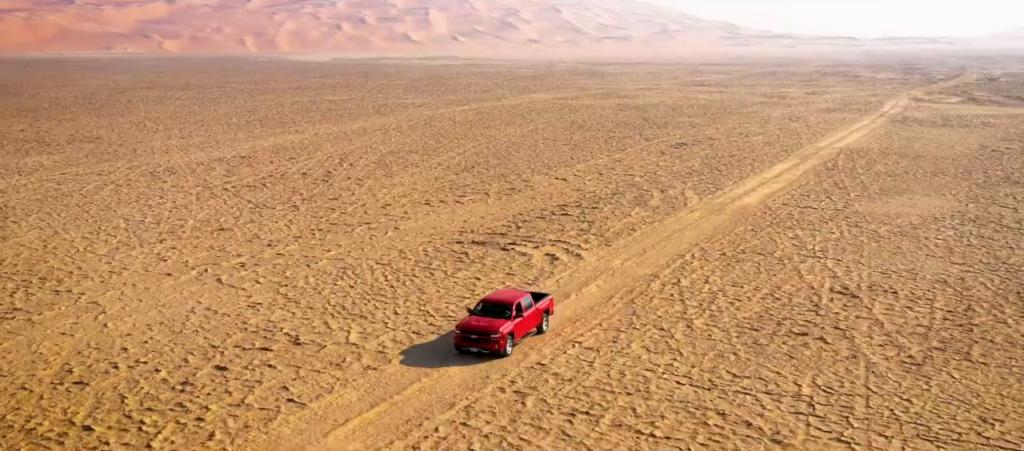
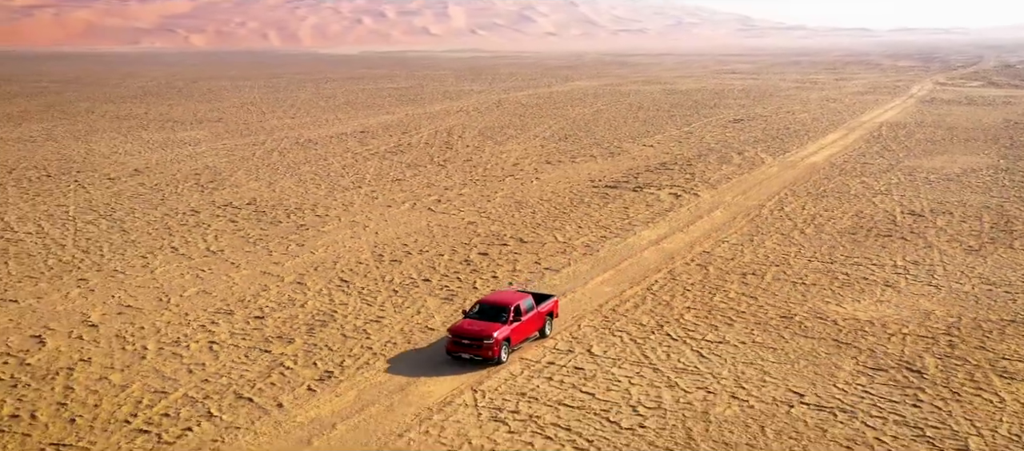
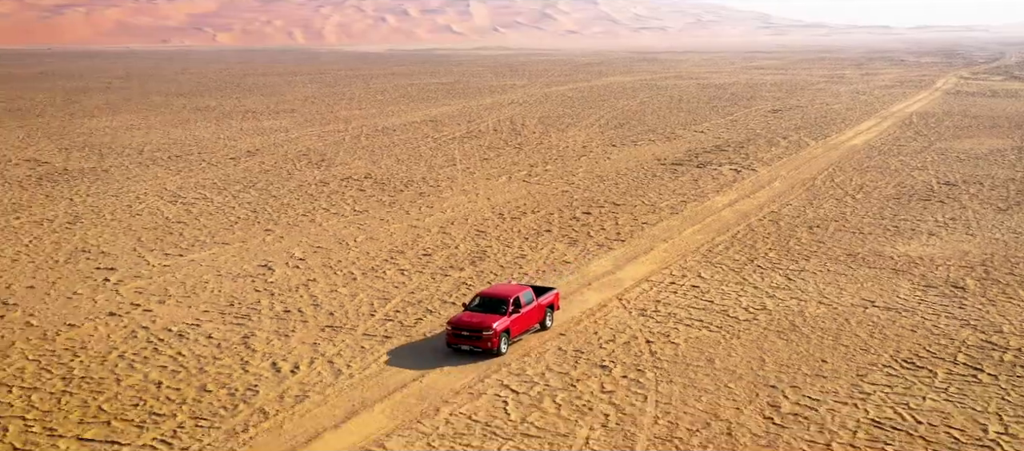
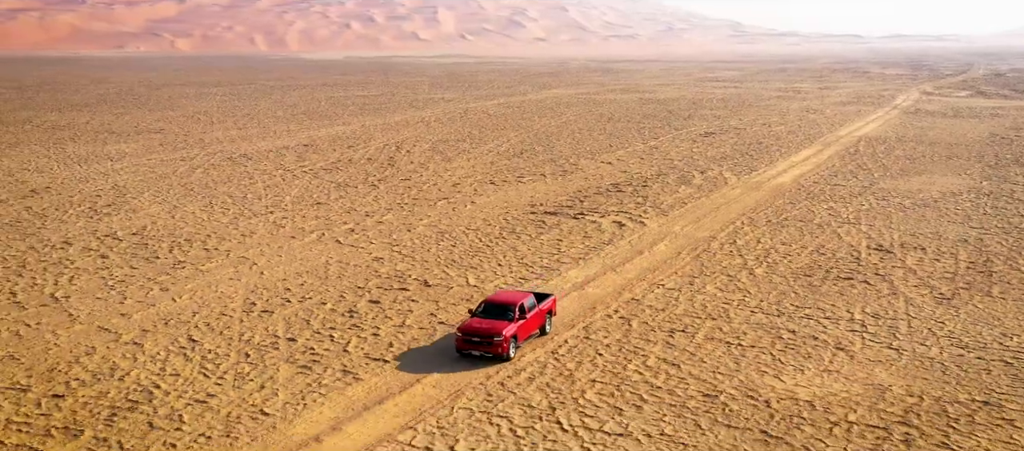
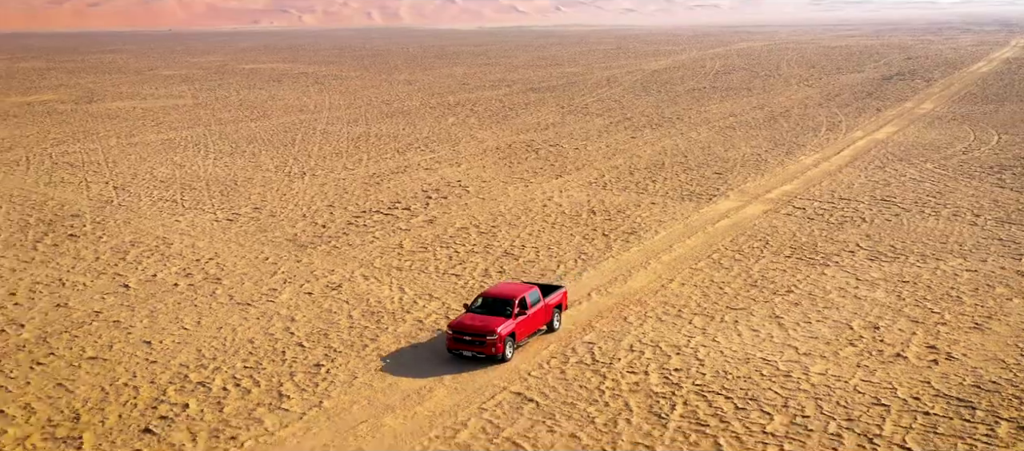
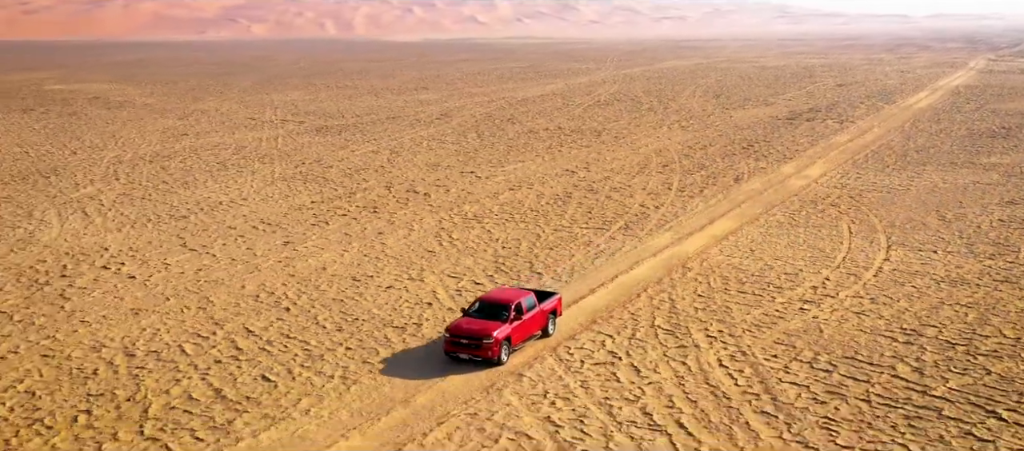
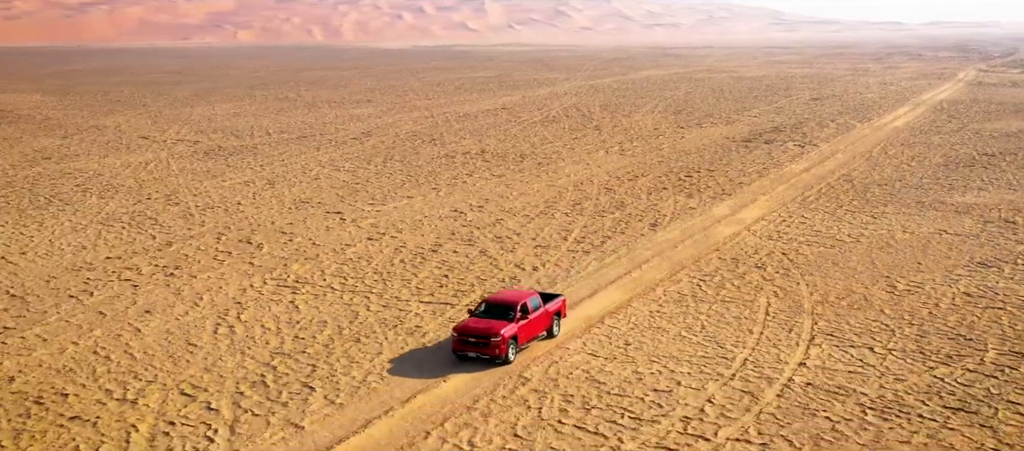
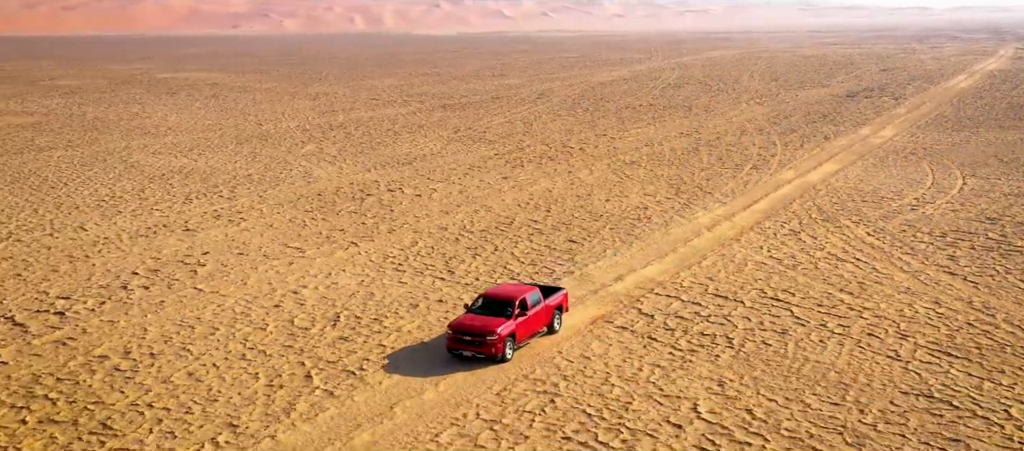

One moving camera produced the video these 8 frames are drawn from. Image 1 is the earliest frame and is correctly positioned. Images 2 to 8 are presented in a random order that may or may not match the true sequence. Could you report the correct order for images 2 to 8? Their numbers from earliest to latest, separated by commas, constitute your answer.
4, 2, 3, 7, 6, 8, 5
